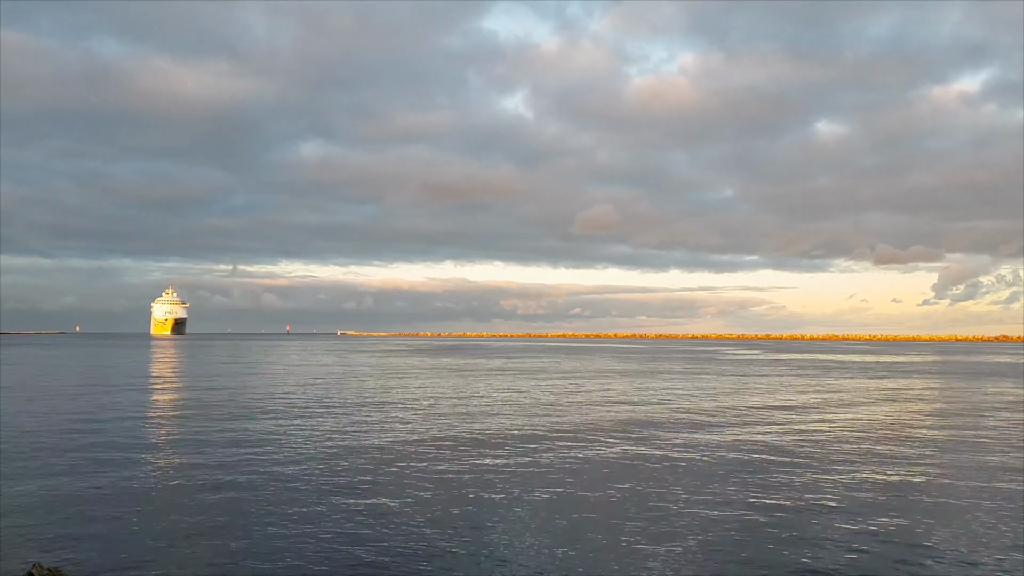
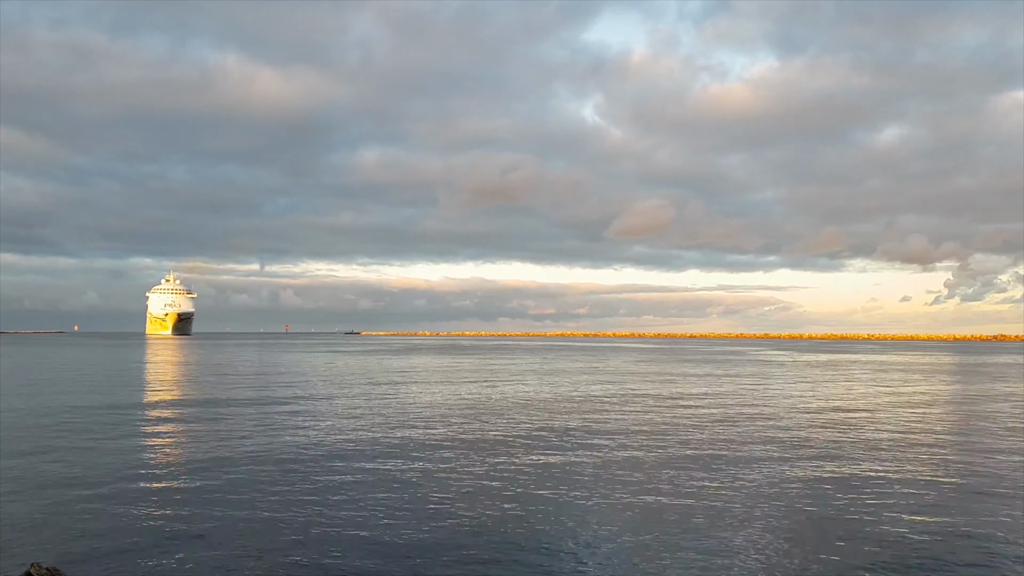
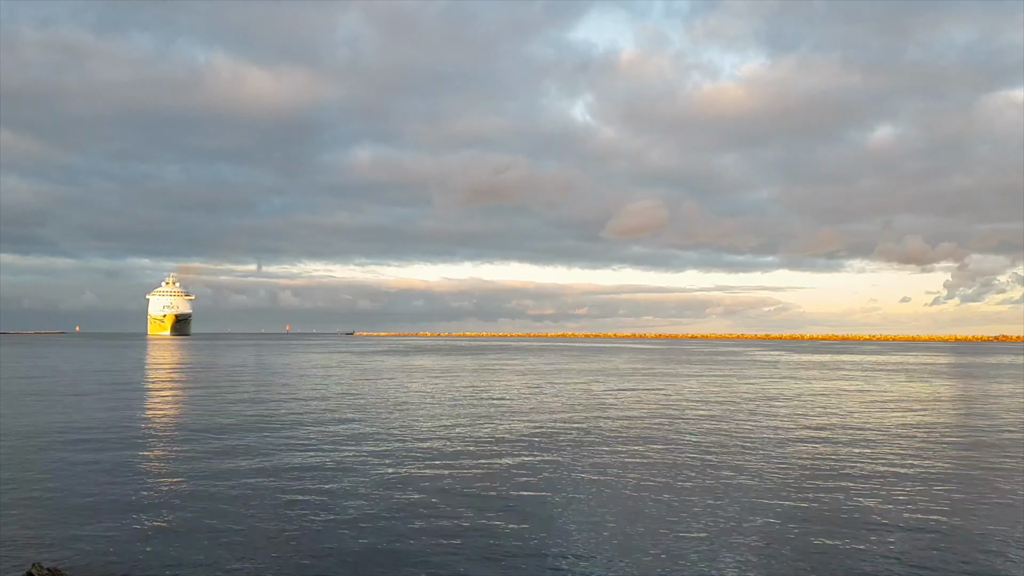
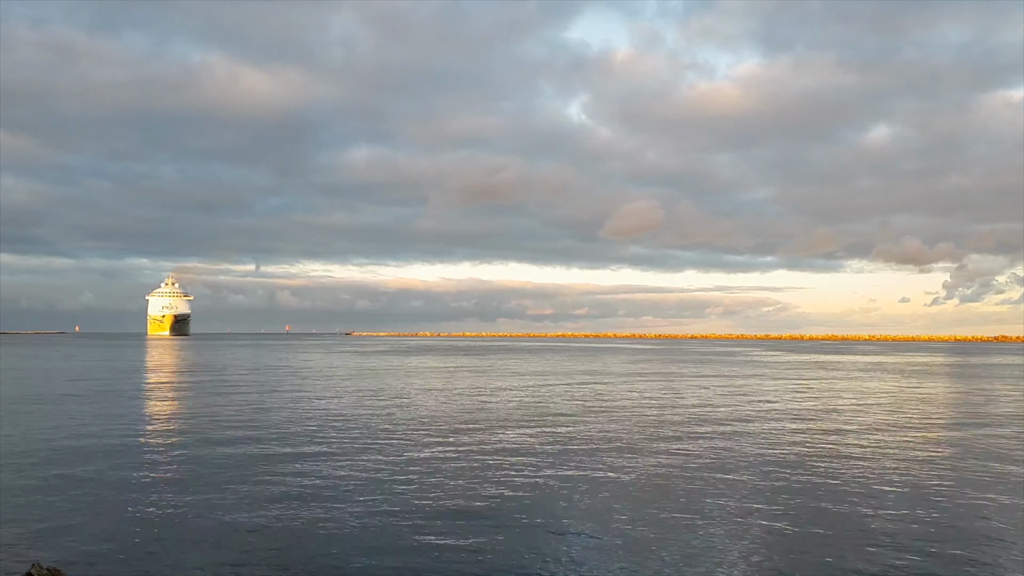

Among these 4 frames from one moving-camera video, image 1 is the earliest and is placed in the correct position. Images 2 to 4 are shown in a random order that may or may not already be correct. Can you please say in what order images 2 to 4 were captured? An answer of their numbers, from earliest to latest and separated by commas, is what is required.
4, 3, 2
